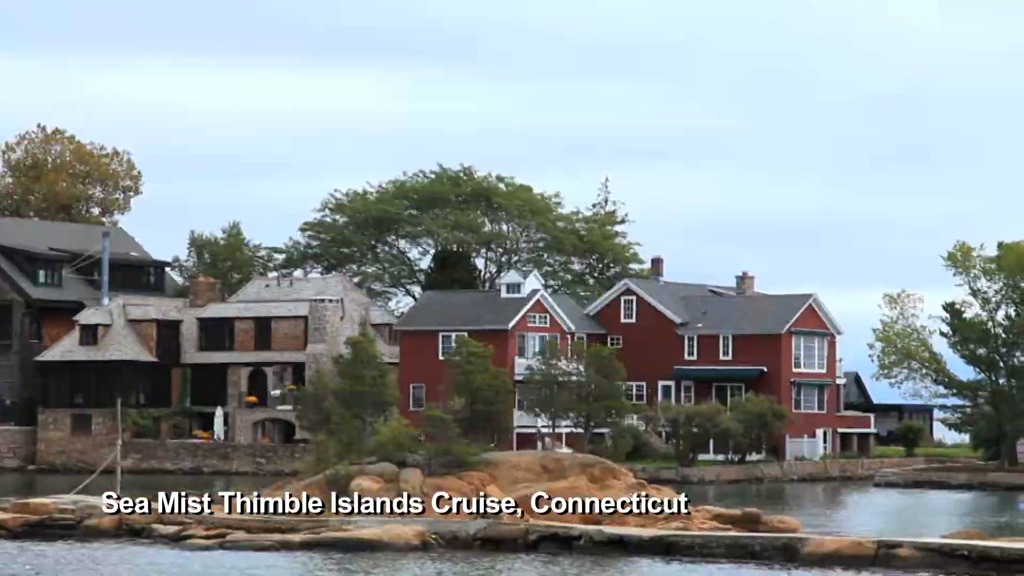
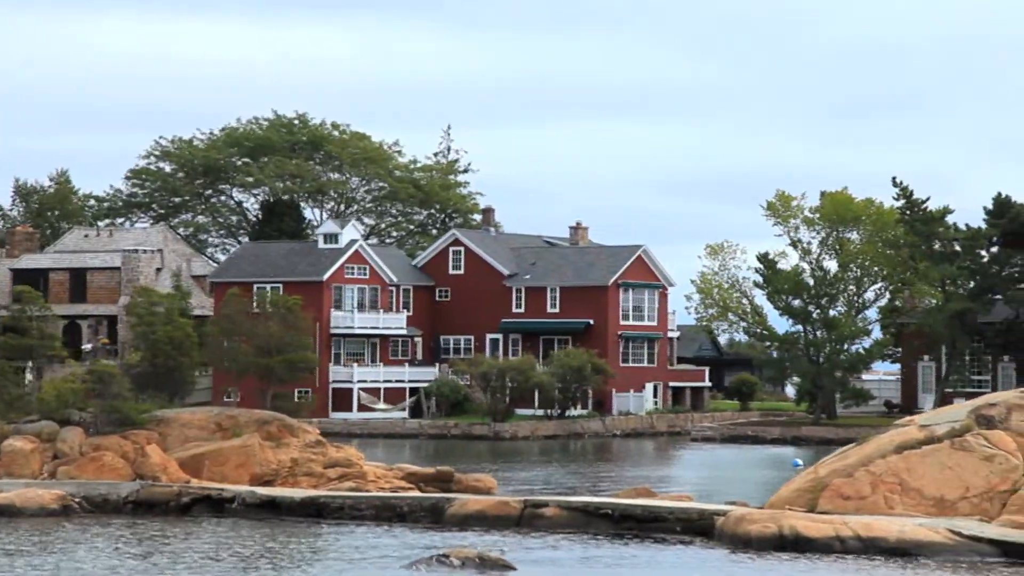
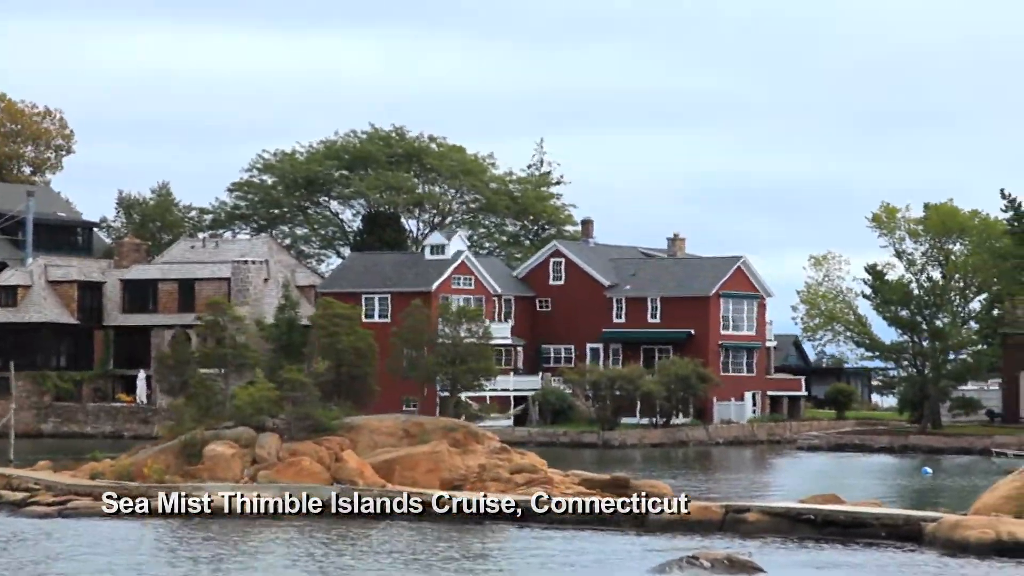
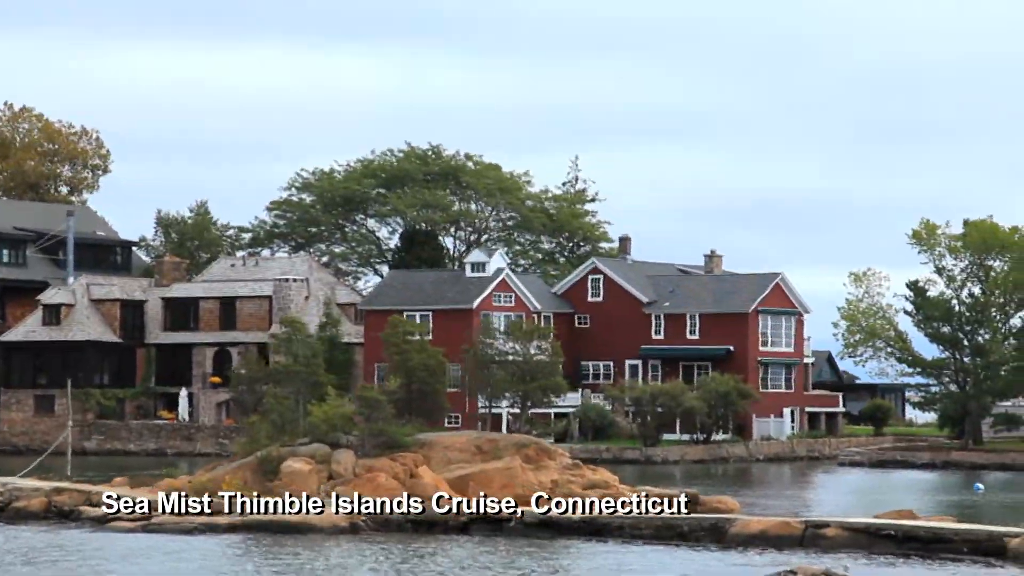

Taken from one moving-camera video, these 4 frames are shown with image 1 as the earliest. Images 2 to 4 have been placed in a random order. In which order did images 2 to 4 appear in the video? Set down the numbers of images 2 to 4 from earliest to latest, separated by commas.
4, 3, 2
